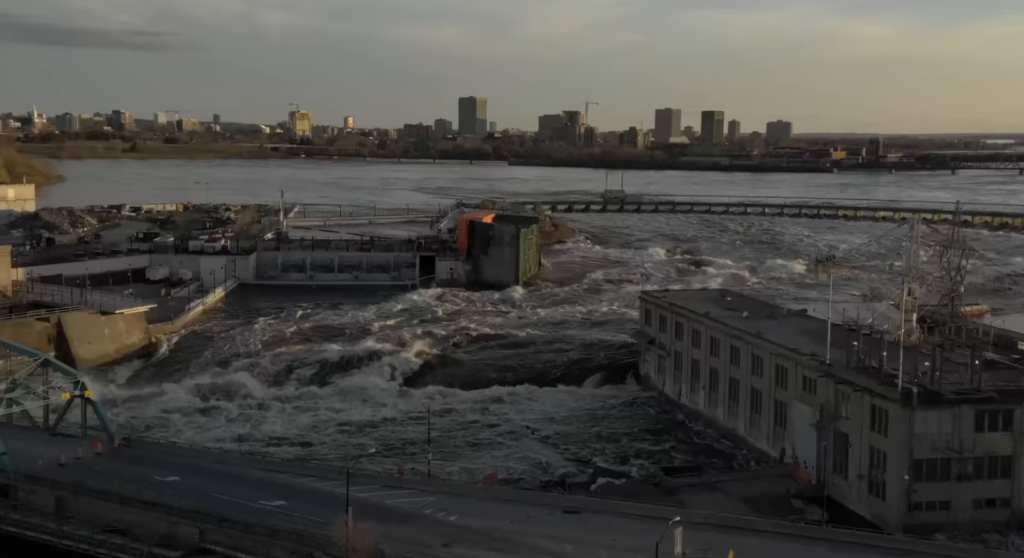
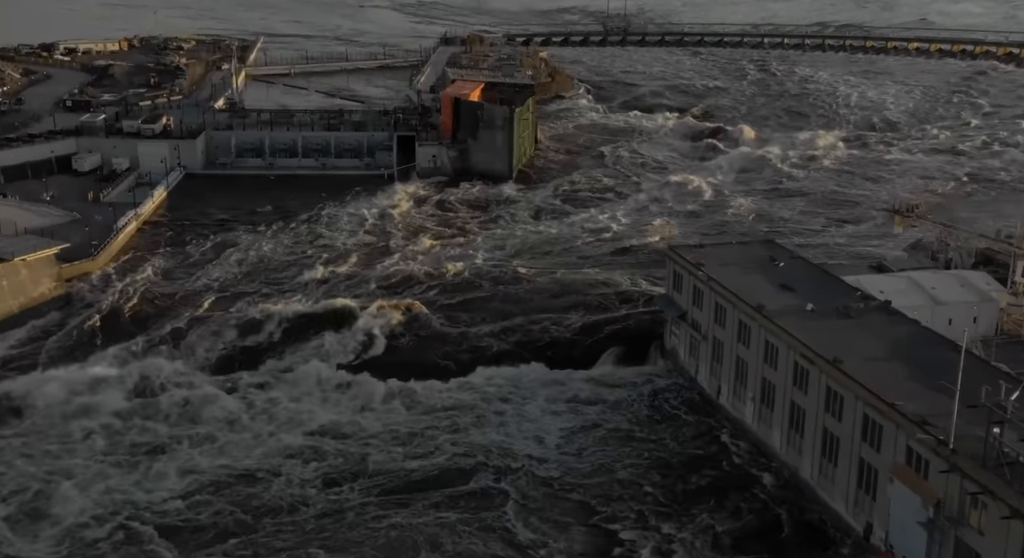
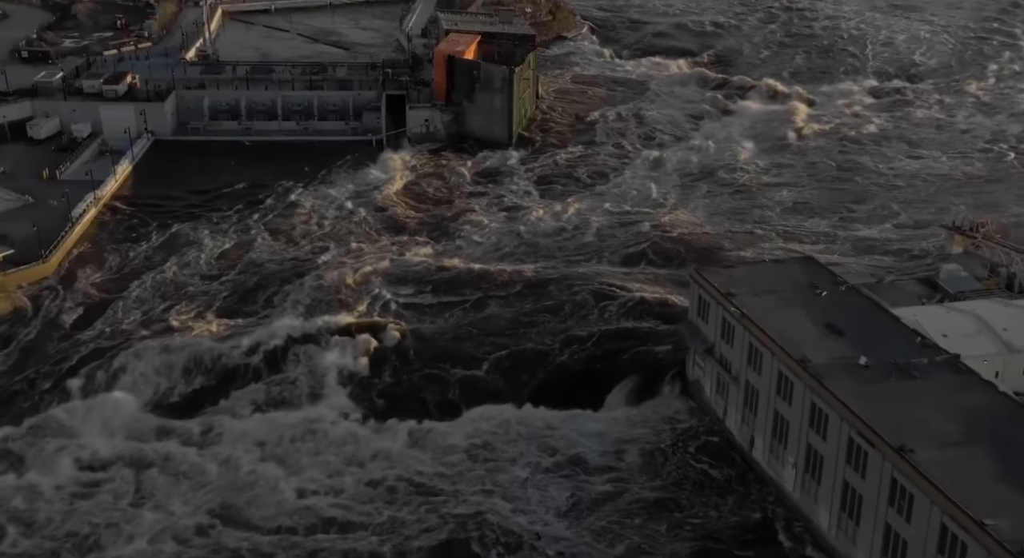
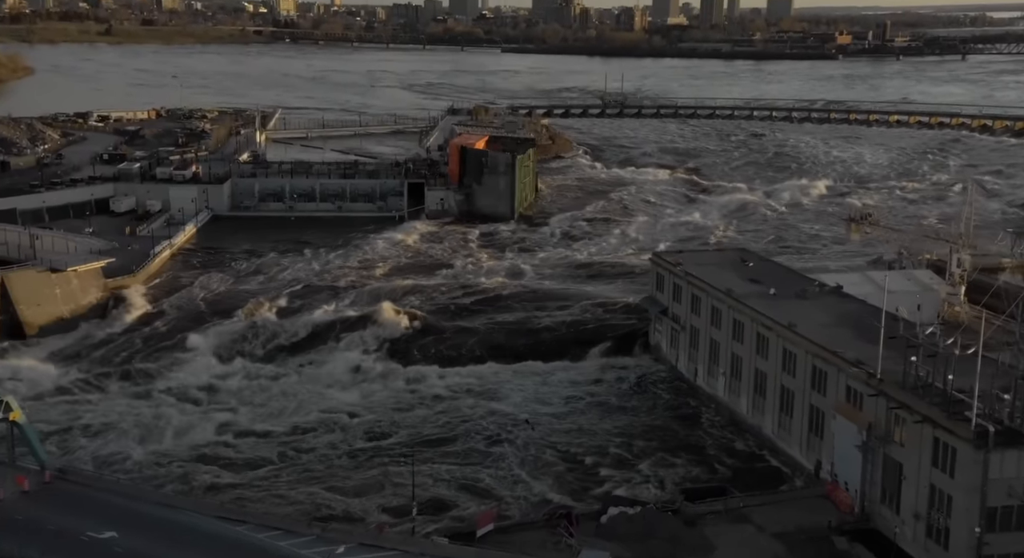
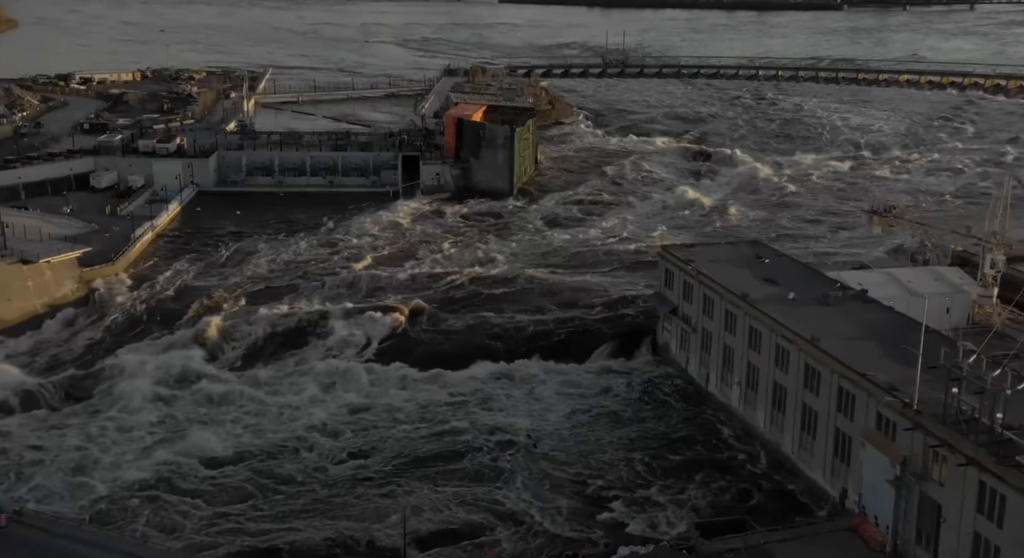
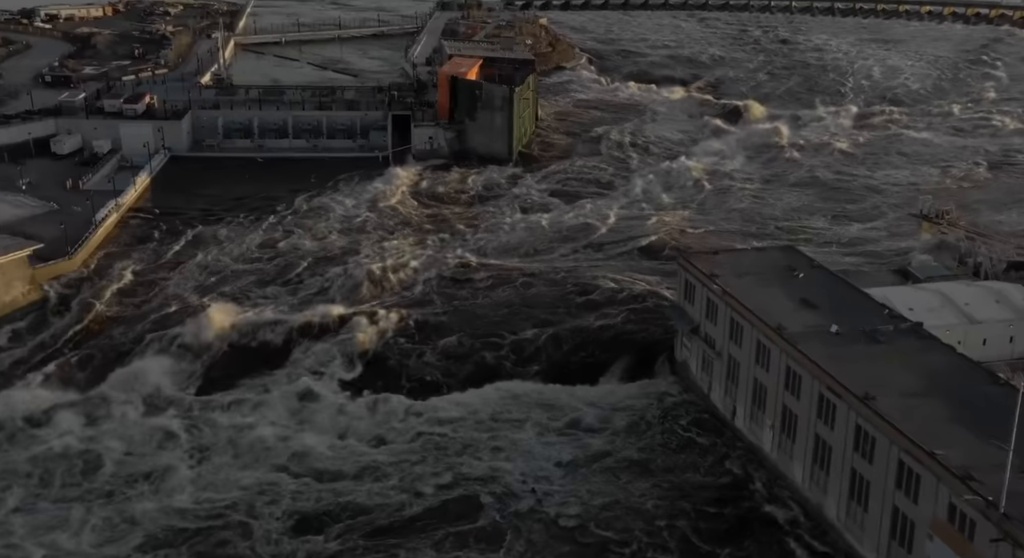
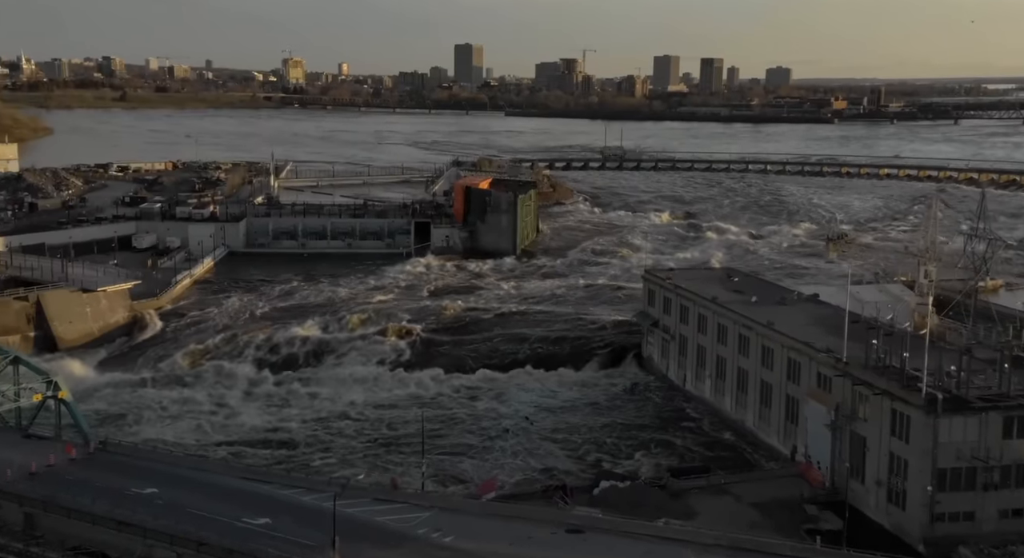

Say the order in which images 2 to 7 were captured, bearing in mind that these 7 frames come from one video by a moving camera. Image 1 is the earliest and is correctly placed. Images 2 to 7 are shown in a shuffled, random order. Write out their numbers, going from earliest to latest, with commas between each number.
7, 4, 5, 2, 6, 3
